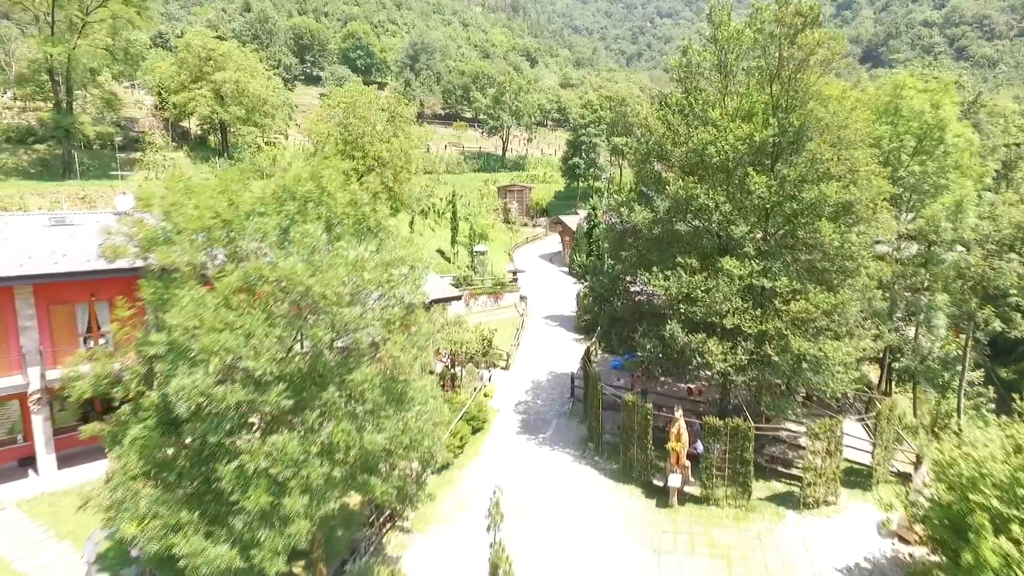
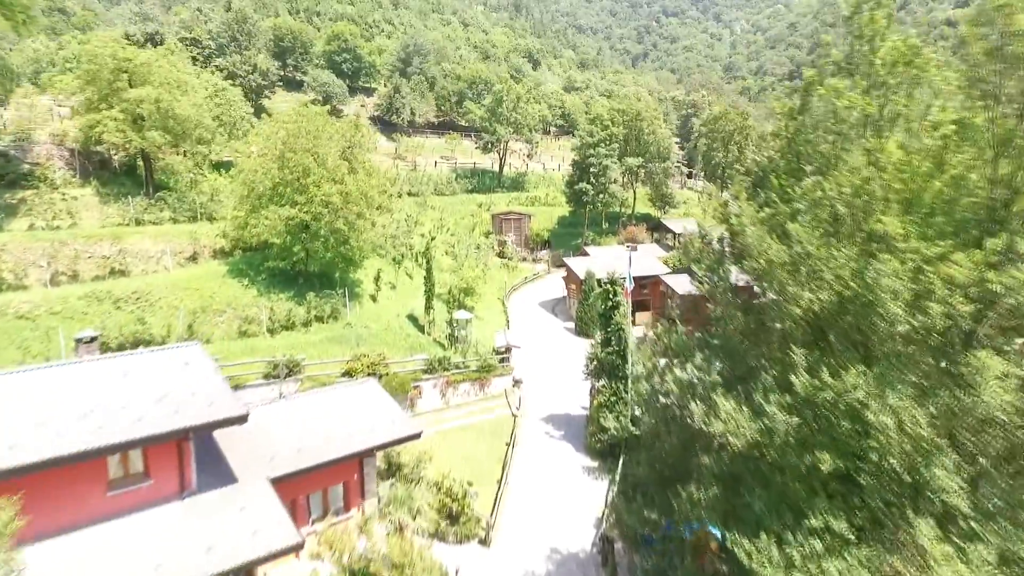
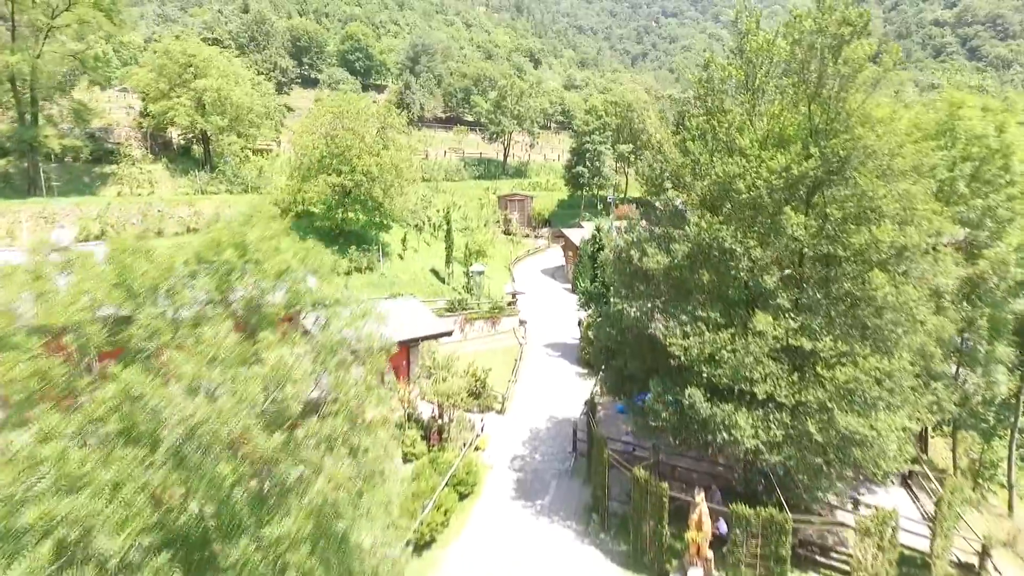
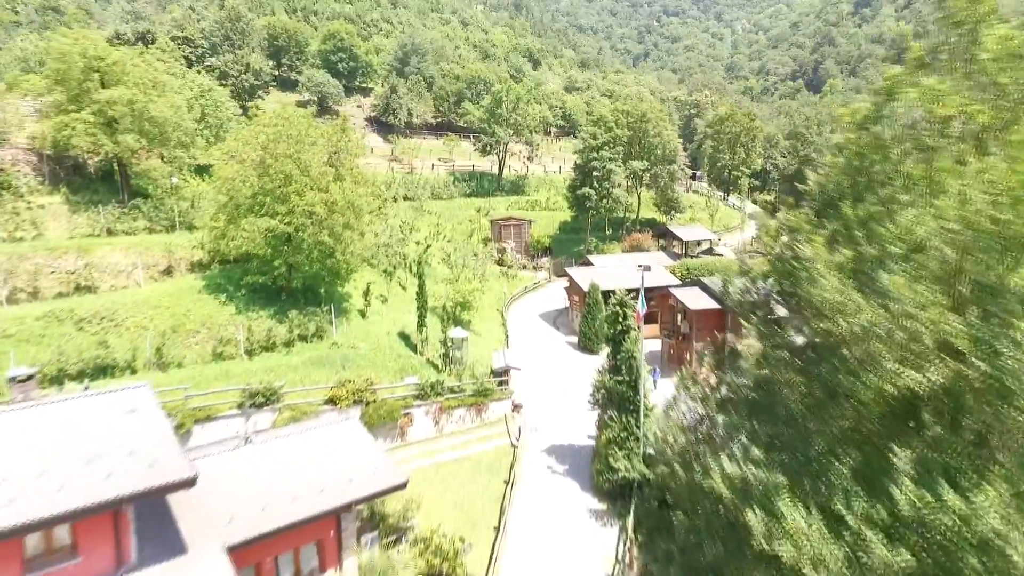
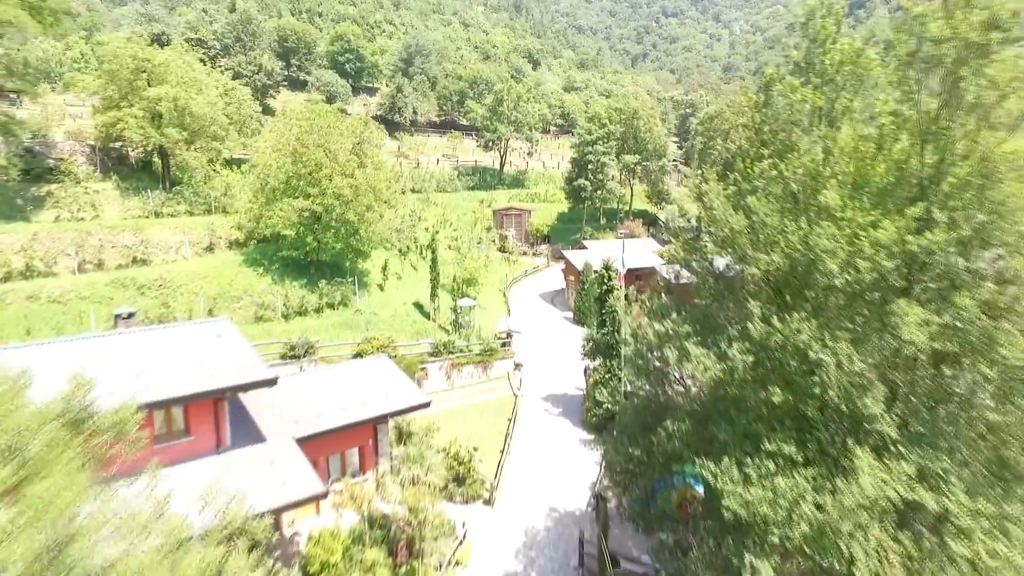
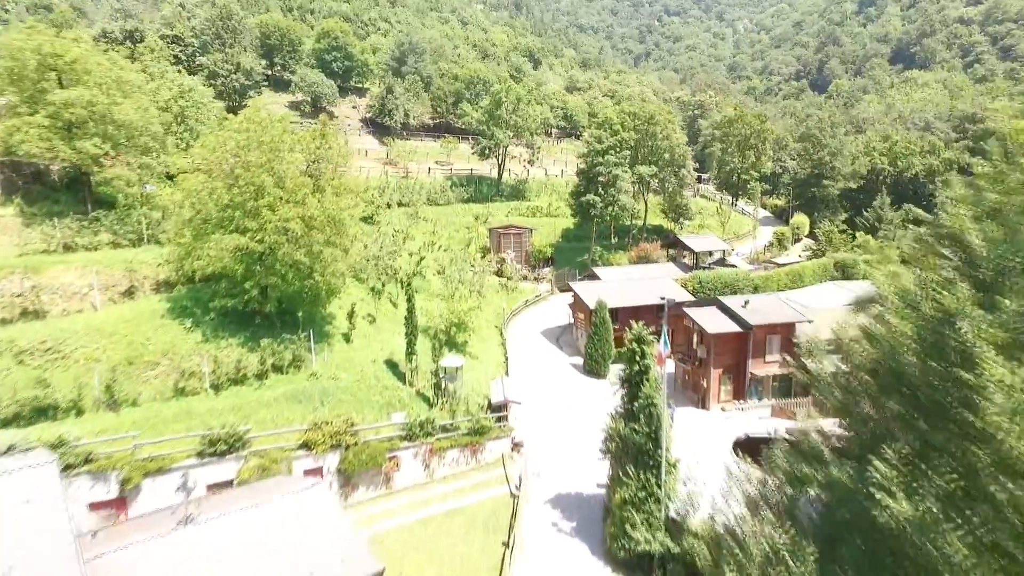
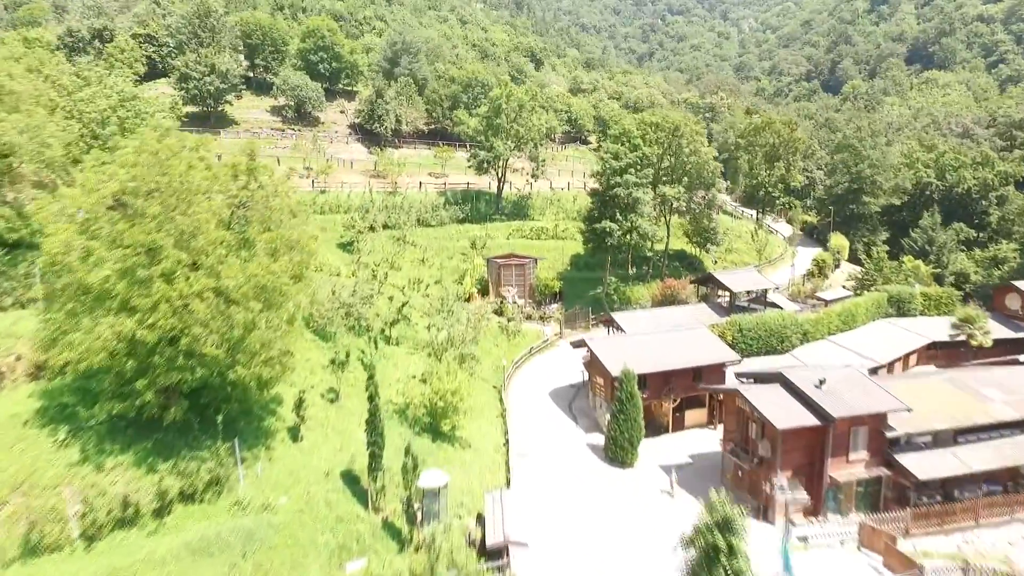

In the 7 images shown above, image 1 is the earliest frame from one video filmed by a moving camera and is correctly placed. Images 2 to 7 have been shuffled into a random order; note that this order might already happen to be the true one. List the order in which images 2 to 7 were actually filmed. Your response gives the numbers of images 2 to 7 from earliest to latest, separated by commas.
3, 5, 2, 4, 6, 7
